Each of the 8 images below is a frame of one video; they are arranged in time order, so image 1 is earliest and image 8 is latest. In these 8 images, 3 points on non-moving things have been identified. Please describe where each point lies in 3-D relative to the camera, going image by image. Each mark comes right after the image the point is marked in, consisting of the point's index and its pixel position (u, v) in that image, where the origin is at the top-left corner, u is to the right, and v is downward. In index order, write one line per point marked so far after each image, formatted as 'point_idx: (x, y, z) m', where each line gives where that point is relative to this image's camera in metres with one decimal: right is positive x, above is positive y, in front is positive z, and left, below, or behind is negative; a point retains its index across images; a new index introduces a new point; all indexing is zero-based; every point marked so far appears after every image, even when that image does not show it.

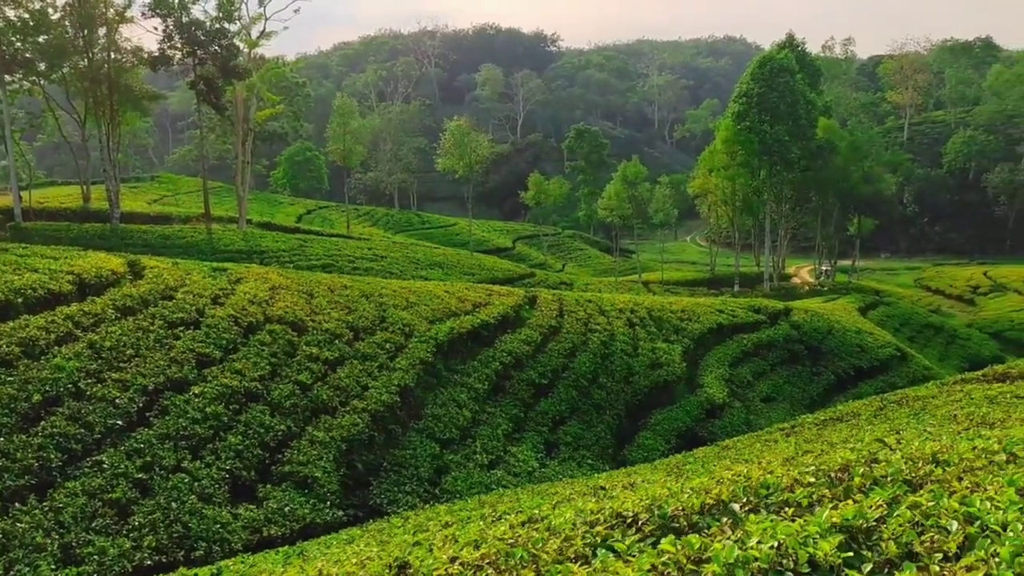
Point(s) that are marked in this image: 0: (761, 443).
0: (+4.7, -2.8, +16.1) m
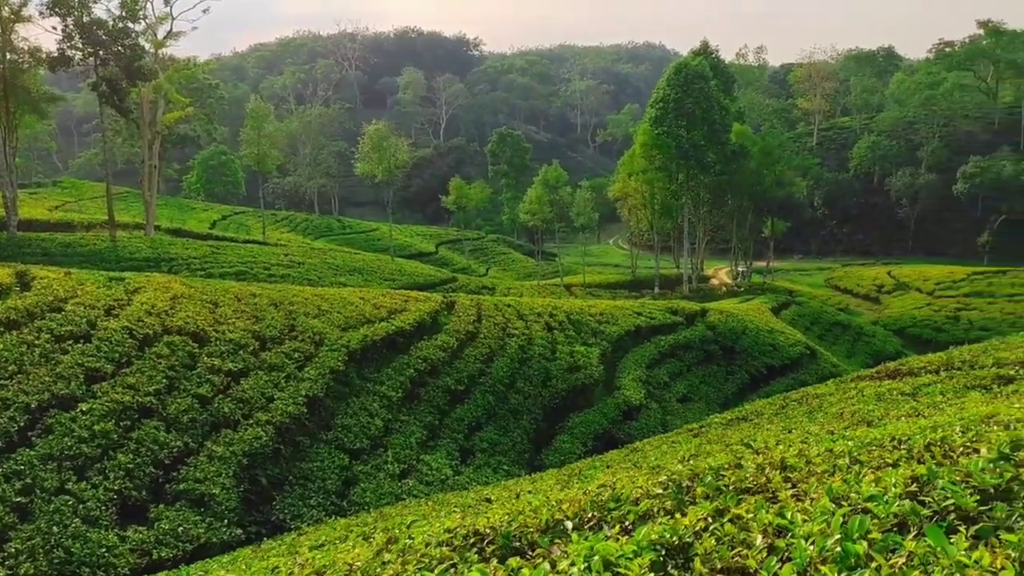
0: (+3.0, -2.9, +16.3) m
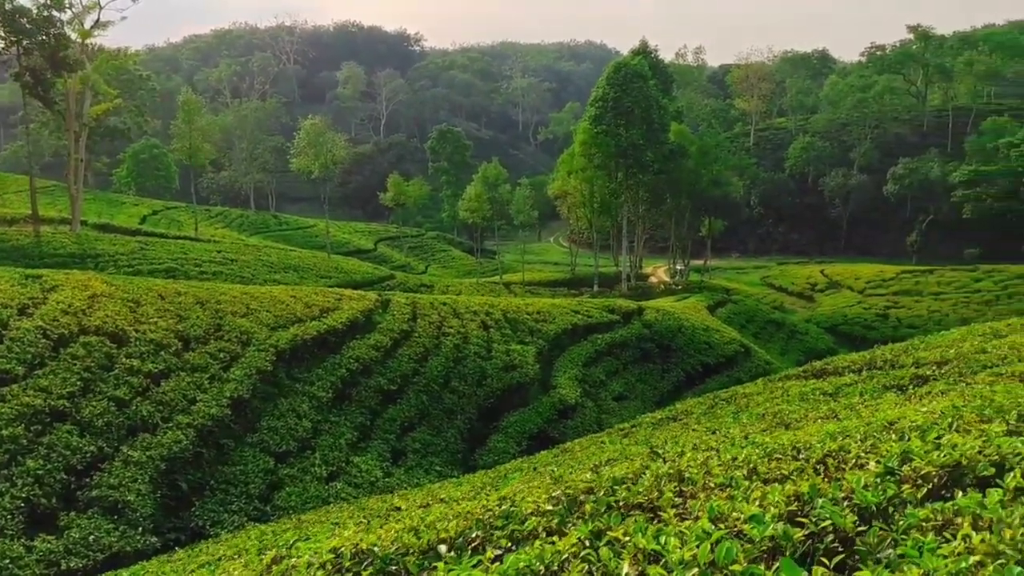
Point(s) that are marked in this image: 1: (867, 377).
0: (+1.7, -2.9, +16.3) m
1: (+6.2, -1.5, +15.0) m
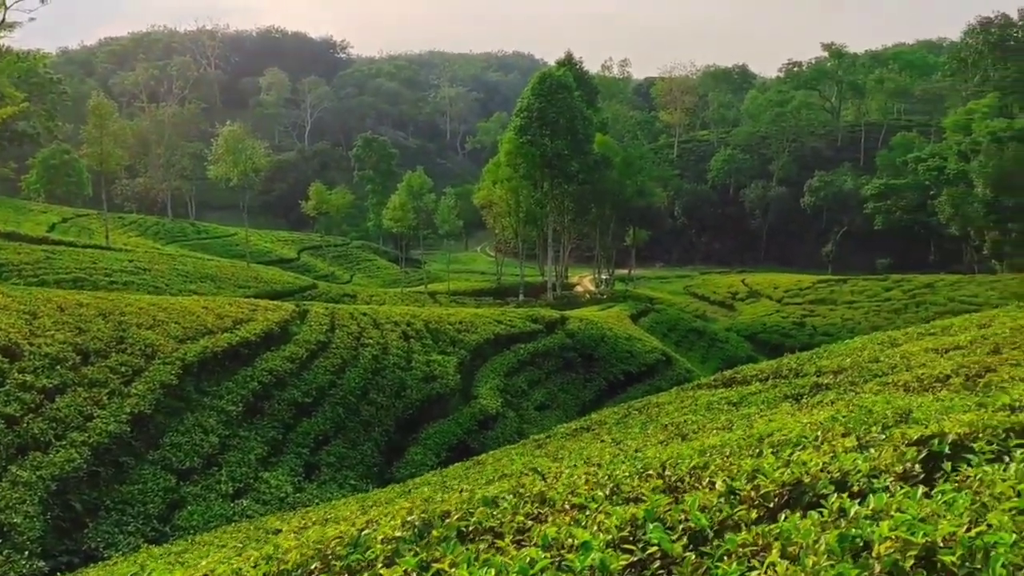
0: (0.0, -3.1, +16.2) m
1: (+4.6, -1.7, +15.3) m
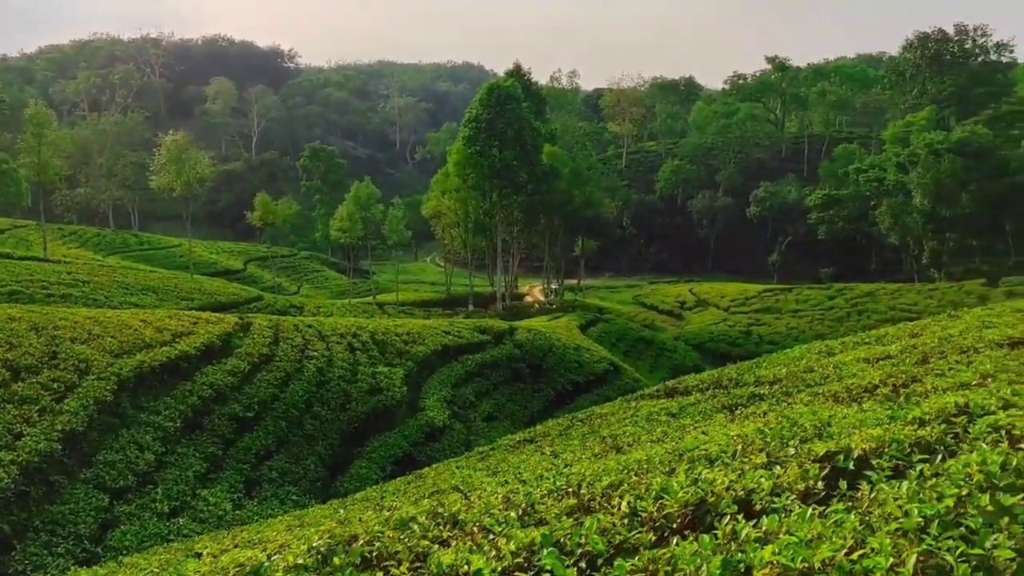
0: (-1.1, -3.3, +16.1) m
1: (+3.6, -1.9, +15.4) m
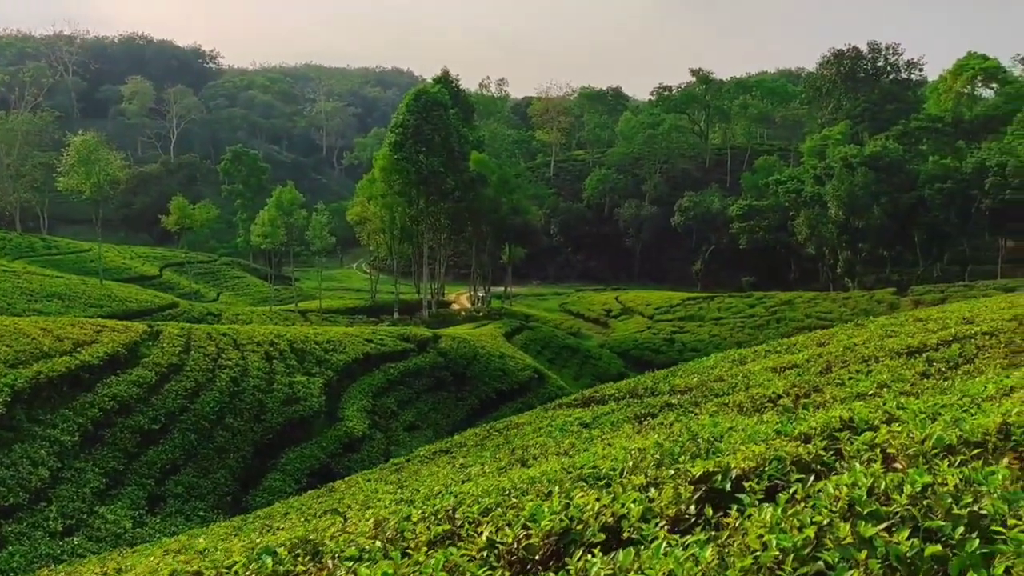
0: (-2.7, -3.5, +15.6) m
1: (+2.0, -2.1, +15.4) m
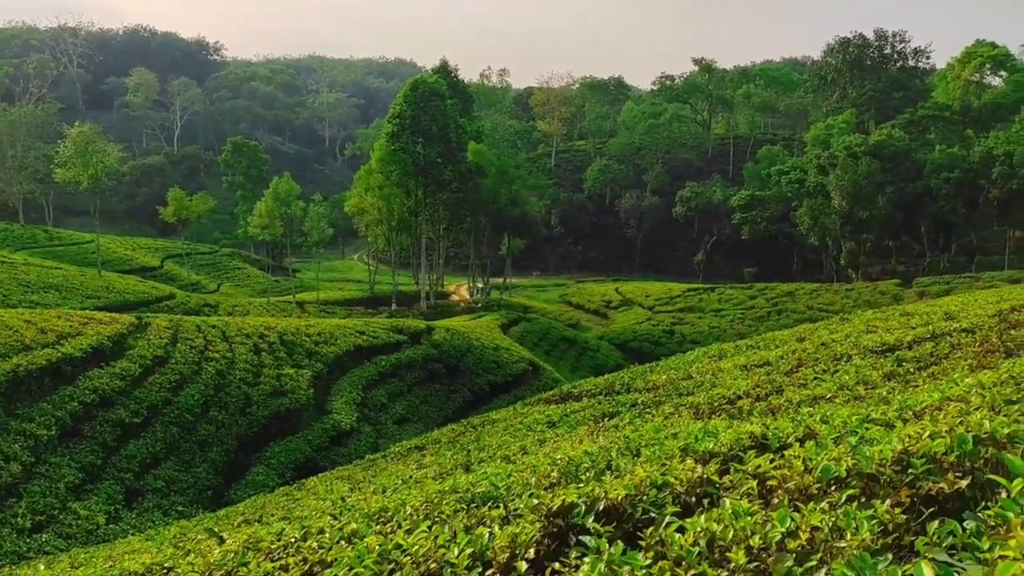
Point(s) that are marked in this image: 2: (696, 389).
0: (-3.2, -3.4, +15.4) m
1: (+1.5, -2.0, +15.1) m
2: (+2.6, -1.4, +12.3) m
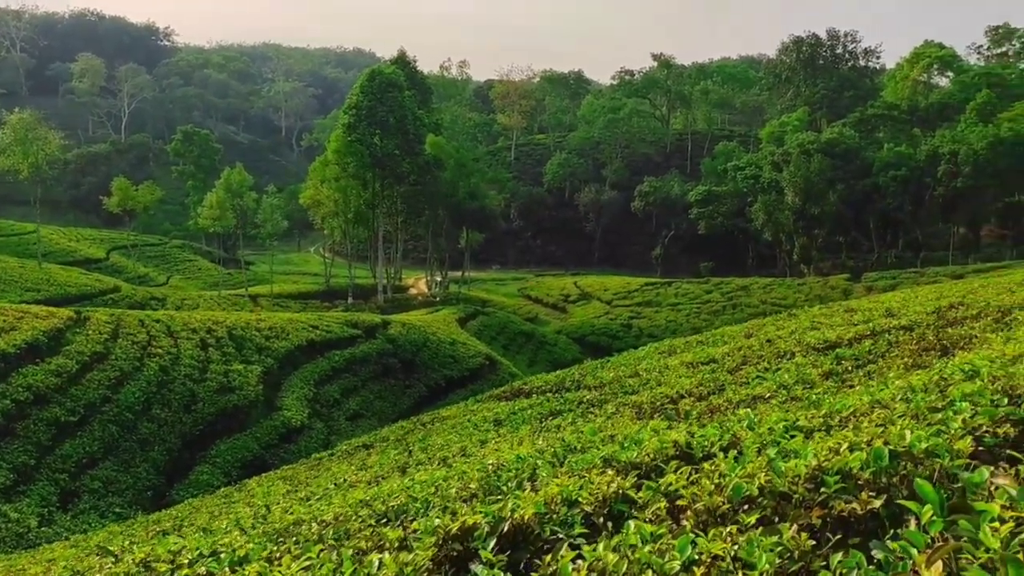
0: (-4.1, -3.3, +15.1) m
1: (+0.6, -1.9, +15.0) m
2: (+1.8, -1.4, +12.2) m
